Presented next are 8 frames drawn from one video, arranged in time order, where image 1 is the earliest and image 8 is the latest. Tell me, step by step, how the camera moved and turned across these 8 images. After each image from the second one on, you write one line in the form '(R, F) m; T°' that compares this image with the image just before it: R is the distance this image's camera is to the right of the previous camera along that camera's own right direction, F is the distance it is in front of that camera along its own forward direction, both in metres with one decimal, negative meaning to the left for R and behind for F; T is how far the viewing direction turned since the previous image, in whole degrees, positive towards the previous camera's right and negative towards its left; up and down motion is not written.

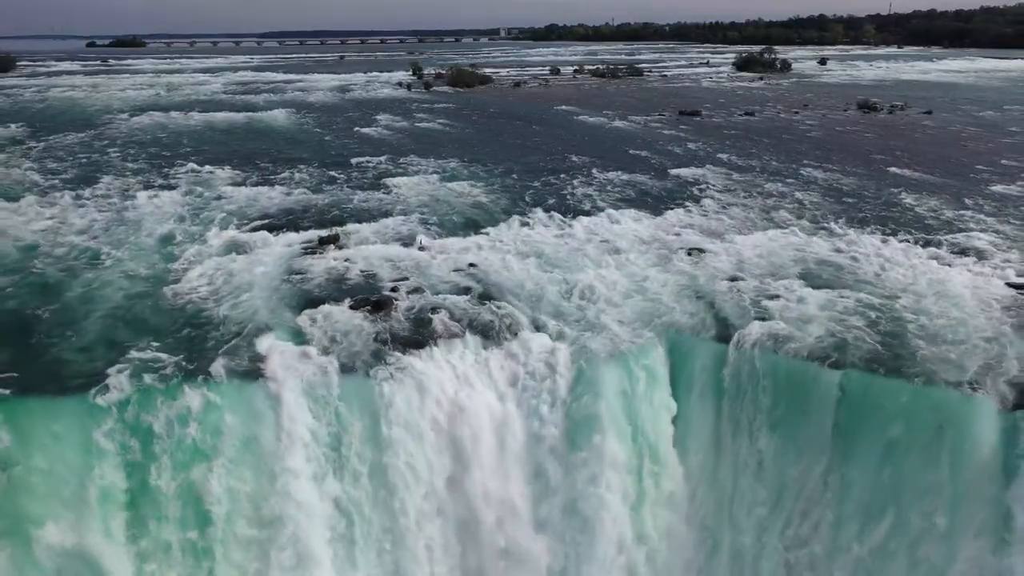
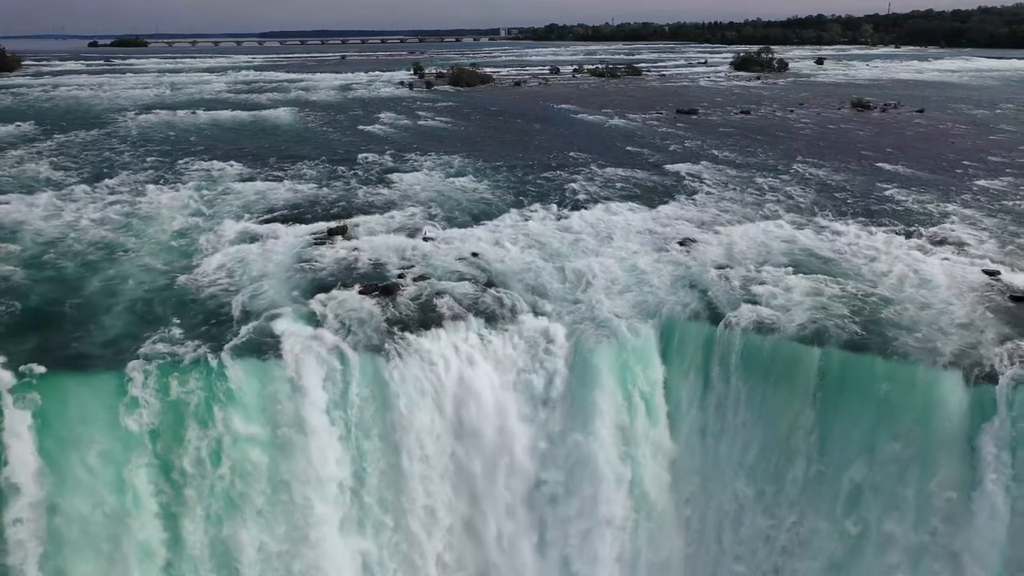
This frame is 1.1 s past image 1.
(0.0, -0.5) m; 0°
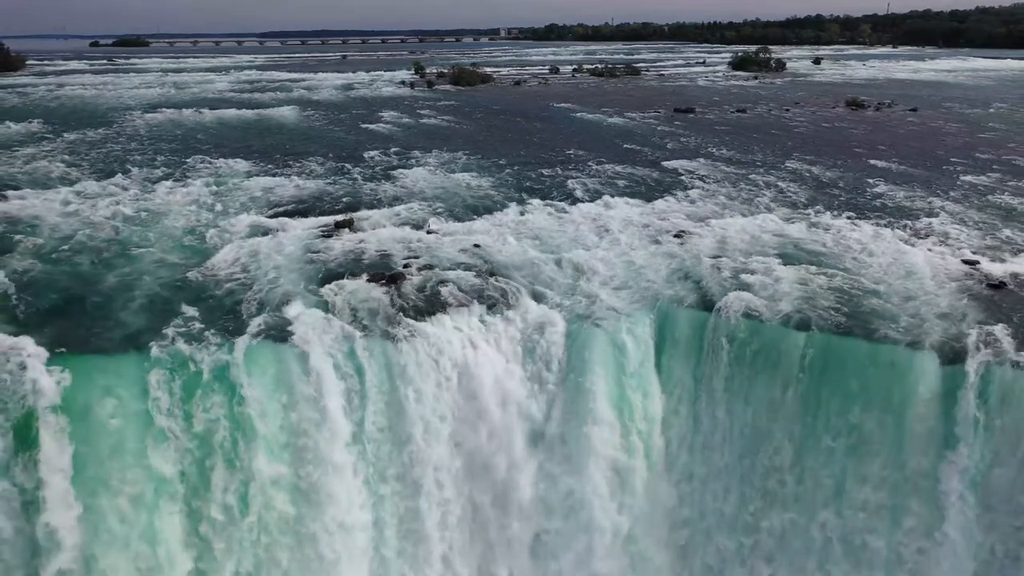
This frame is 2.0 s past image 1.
(0.0, -0.4) m; 0°
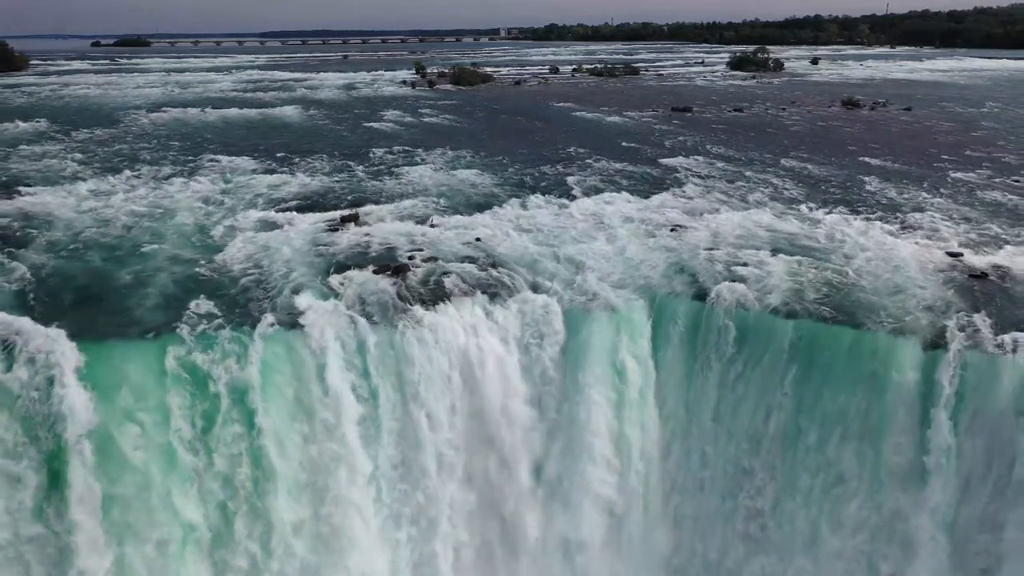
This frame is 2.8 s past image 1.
(0.0, -0.4) m; 0°
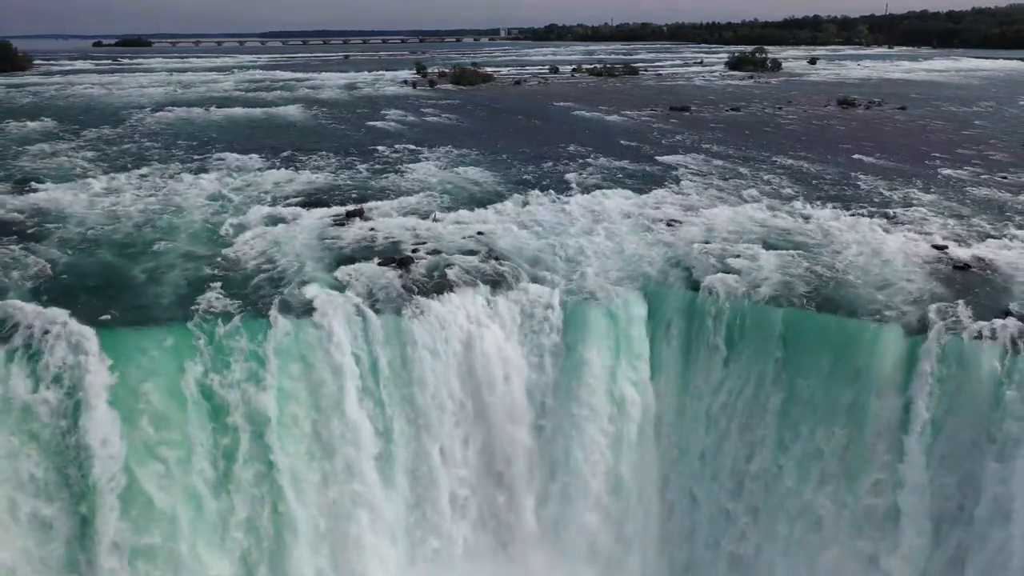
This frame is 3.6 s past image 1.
(0.0, -0.4) m; 0°
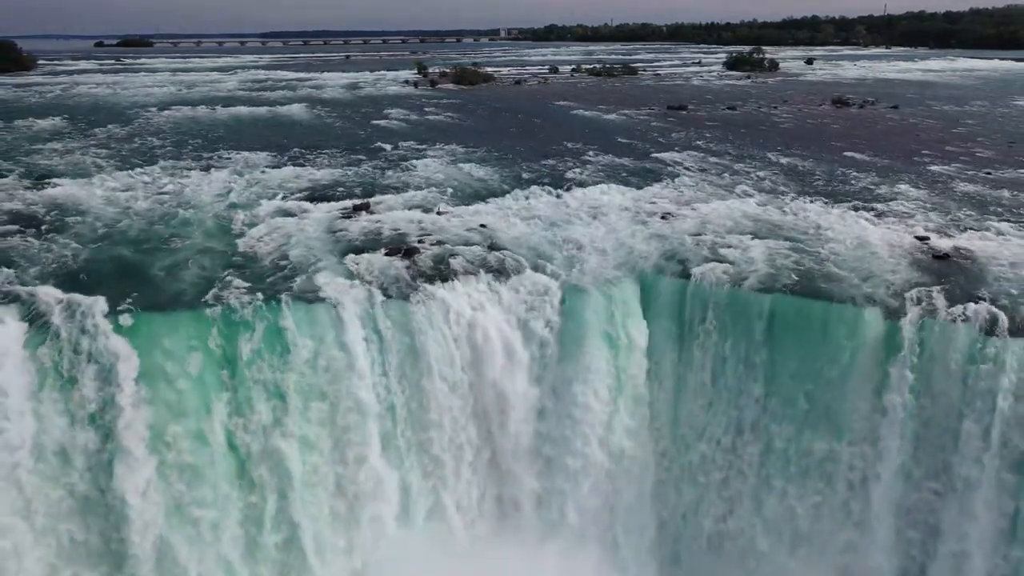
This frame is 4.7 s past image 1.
(0.0, -0.5) m; 0°
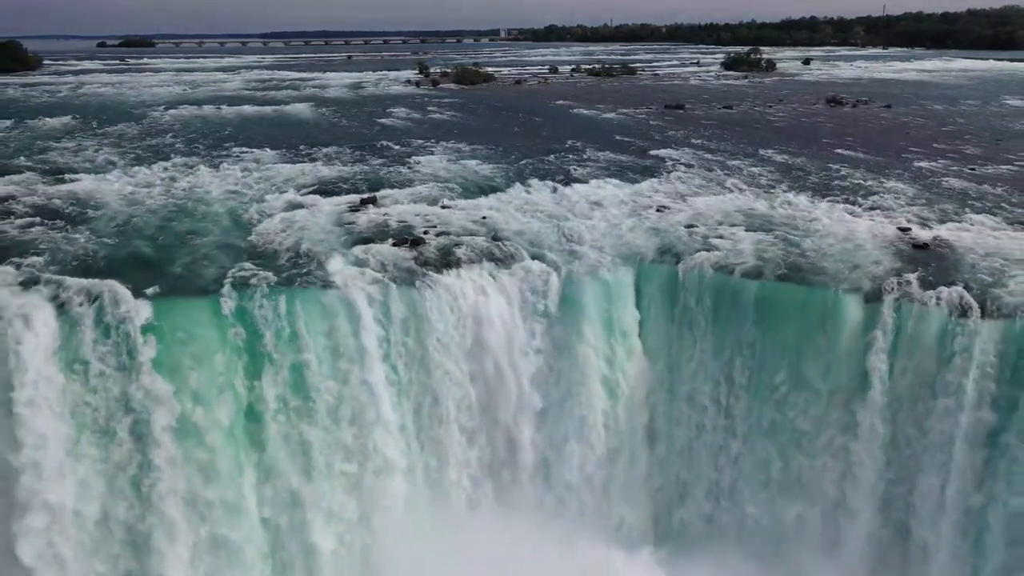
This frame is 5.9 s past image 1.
(0.0, -0.5) m; 0°
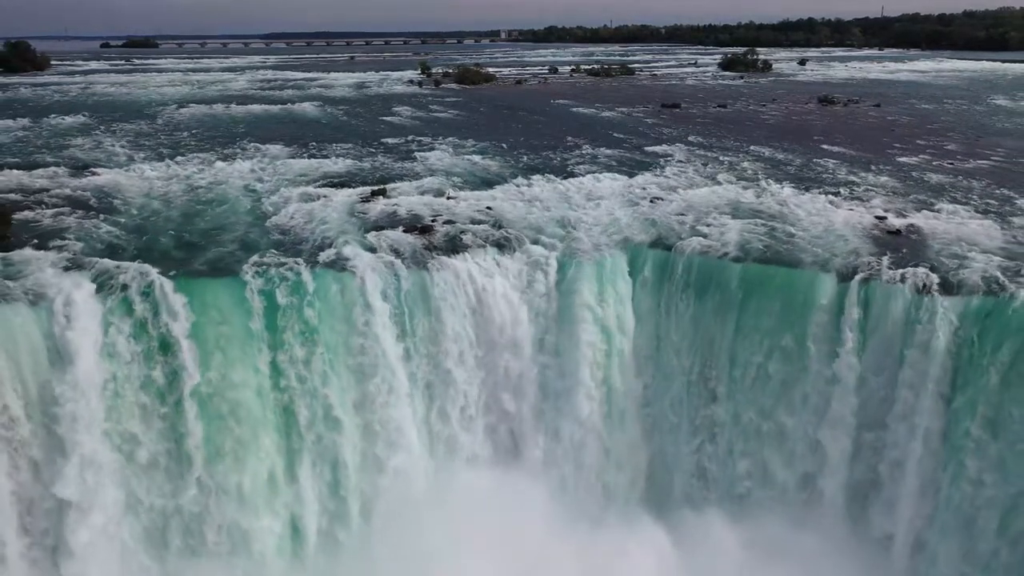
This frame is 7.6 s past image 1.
(0.0, -0.8) m; 0°
